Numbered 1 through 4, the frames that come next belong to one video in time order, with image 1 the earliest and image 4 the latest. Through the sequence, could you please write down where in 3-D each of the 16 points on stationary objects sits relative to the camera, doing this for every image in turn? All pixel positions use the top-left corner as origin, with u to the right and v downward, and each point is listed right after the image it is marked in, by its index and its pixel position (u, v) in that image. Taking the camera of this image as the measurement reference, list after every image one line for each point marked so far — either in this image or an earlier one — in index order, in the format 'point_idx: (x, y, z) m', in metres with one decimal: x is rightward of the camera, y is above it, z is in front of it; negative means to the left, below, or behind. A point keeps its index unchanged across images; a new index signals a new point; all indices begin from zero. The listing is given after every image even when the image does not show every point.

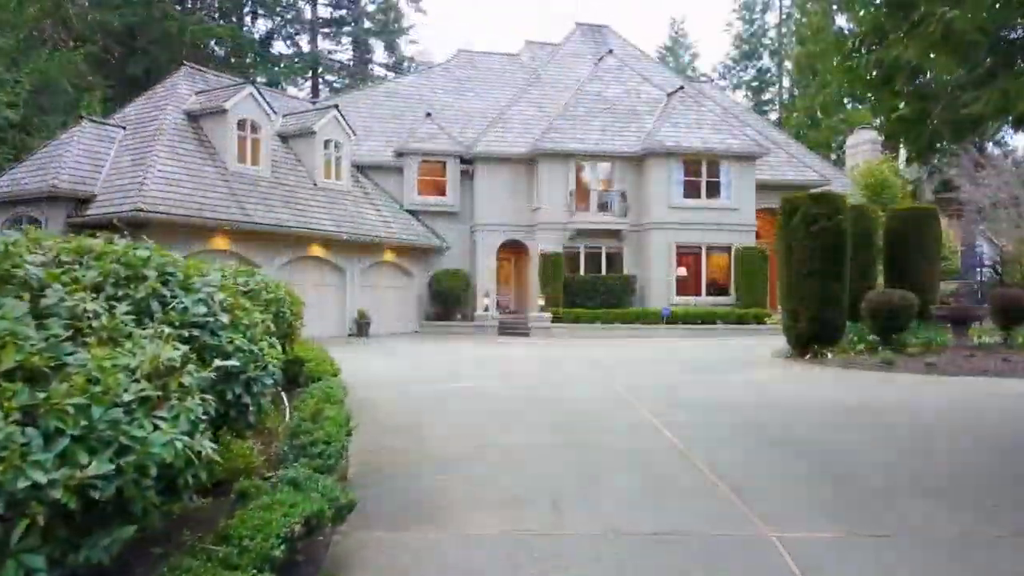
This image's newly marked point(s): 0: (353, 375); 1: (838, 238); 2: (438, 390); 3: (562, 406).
0: (-2.6, -1.4, +13.2) m
1: (+5.9, +0.9, +14.8) m
2: (-1.1, -1.4, +11.7) m
3: (+0.6, -1.4, +10.9) m
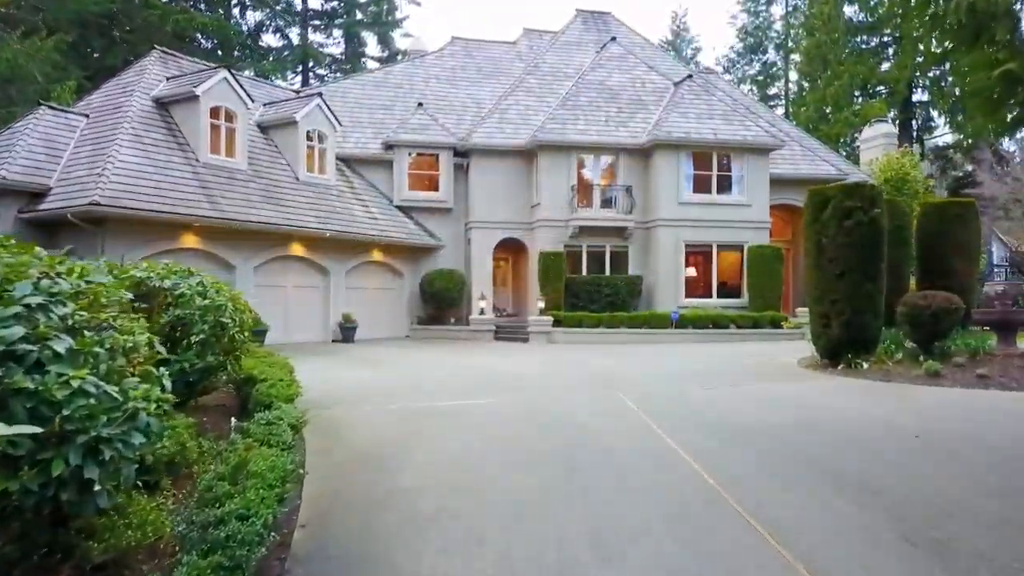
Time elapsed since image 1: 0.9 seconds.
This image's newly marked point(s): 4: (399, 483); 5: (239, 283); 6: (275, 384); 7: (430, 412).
0: (-2.6, -1.4, +11.5) m
1: (+5.9, +0.9, +13.2) m
2: (-1.1, -1.4, +10.1) m
3: (+0.6, -1.5, +9.3) m
4: (-0.9, -1.5, +6.3) m
5: (-6.1, +0.1, +18.1) m
6: (-2.1, -0.9, +7.4) m
7: (-1.0, -1.5, +9.5) m
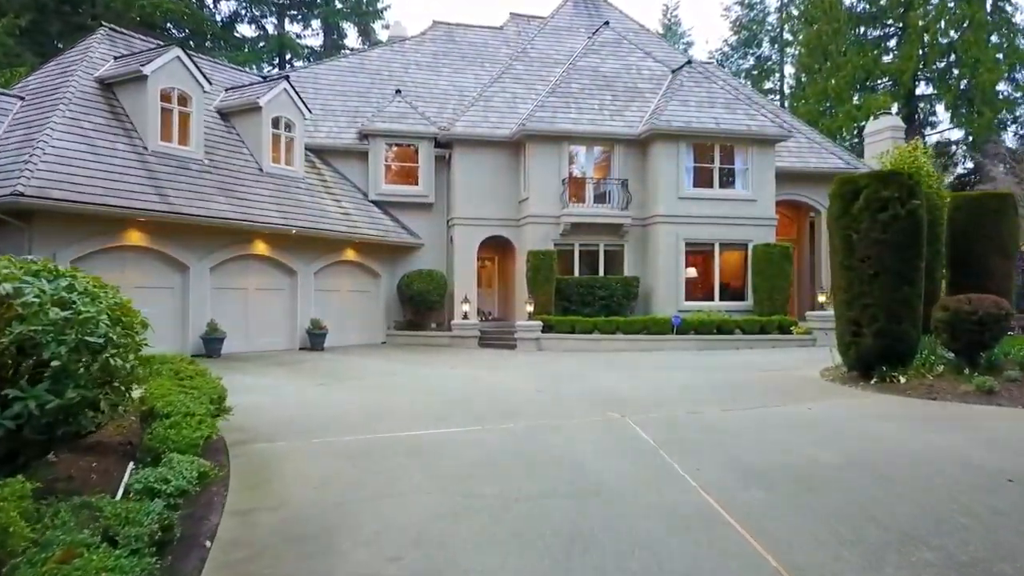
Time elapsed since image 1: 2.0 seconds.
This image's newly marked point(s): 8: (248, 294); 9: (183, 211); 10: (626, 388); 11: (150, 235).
0: (-2.8, -1.5, +9.7) m
1: (+5.7, +0.8, +11.5) m
2: (-1.3, -1.5, +8.2) m
3: (+0.5, -1.5, +7.5) m
4: (-1.0, -1.6, +4.5) m
5: (-6.4, 0.0, +16.2) m
6: (-2.2, -0.9, +5.5) m
7: (-1.1, -1.5, +7.7) m
8: (-5.7, -0.1, +17.6) m
9: (-6.2, +1.5, +15.4) m
10: (+1.6, -1.4, +11.3) m
11: (-6.8, +1.0, +15.3) m
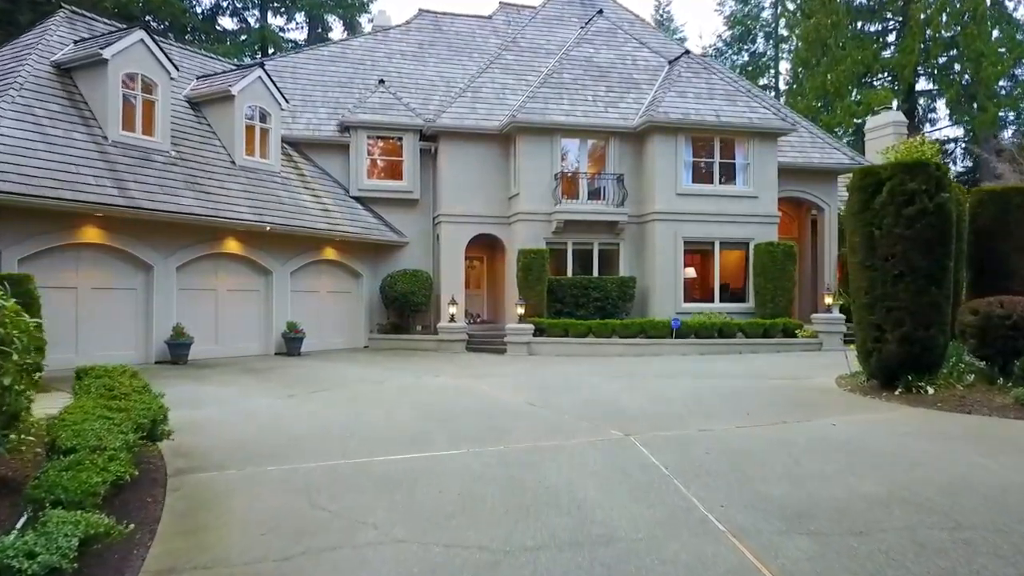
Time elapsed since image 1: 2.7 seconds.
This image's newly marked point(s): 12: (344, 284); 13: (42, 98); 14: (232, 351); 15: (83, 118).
0: (-2.9, -1.5, +8.6) m
1: (+5.6, +0.8, +10.5) m
2: (-1.4, -1.5, +7.1) m
3: (+0.4, -1.5, +6.4) m
4: (-1.0, -1.6, +3.4) m
5: (-6.6, 0.0, +15.0) m
6: (-2.3, -0.9, +4.4) m
7: (-1.2, -1.5, +6.6) m
8: (-5.9, -0.2, +16.4) m
9: (-6.4, +1.4, +14.2) m
10: (+1.5, -1.4, +10.3) m
11: (-7.0, +1.0, +14.1) m
12: (-4.0, +0.1, +19.3) m
13: (-8.3, +3.4, +14.4) m
14: (-5.7, -1.3, +16.7) m
15: (-7.8, +3.1, +14.8) m
